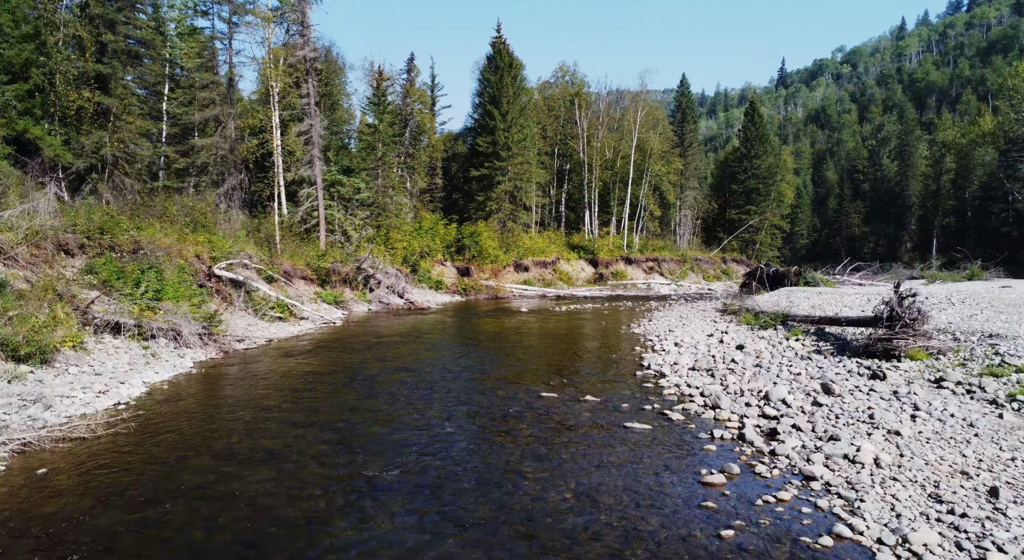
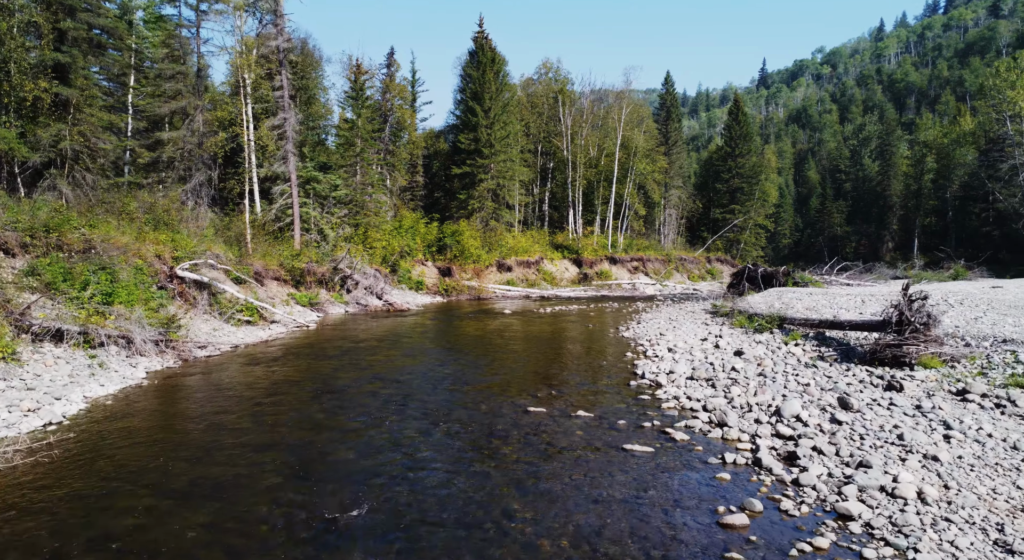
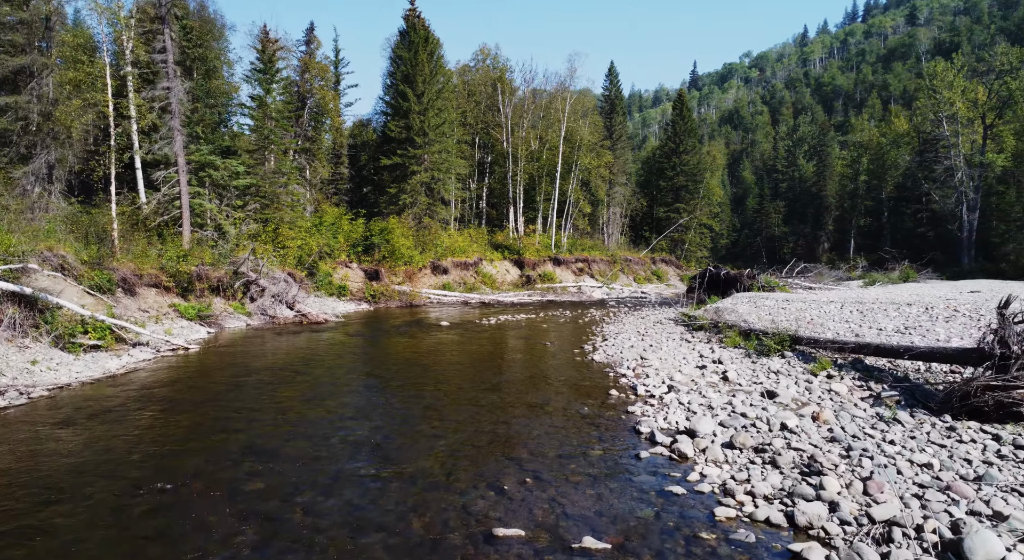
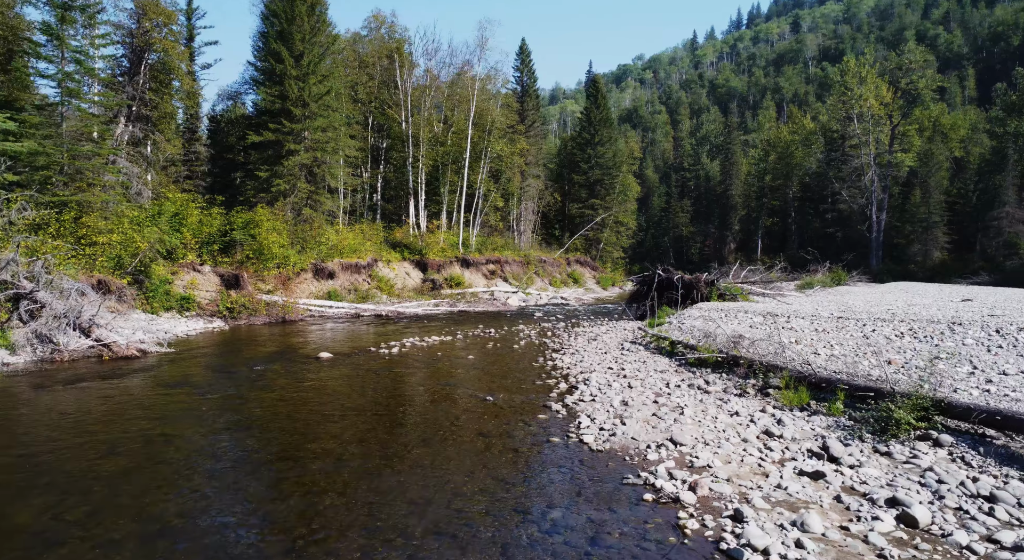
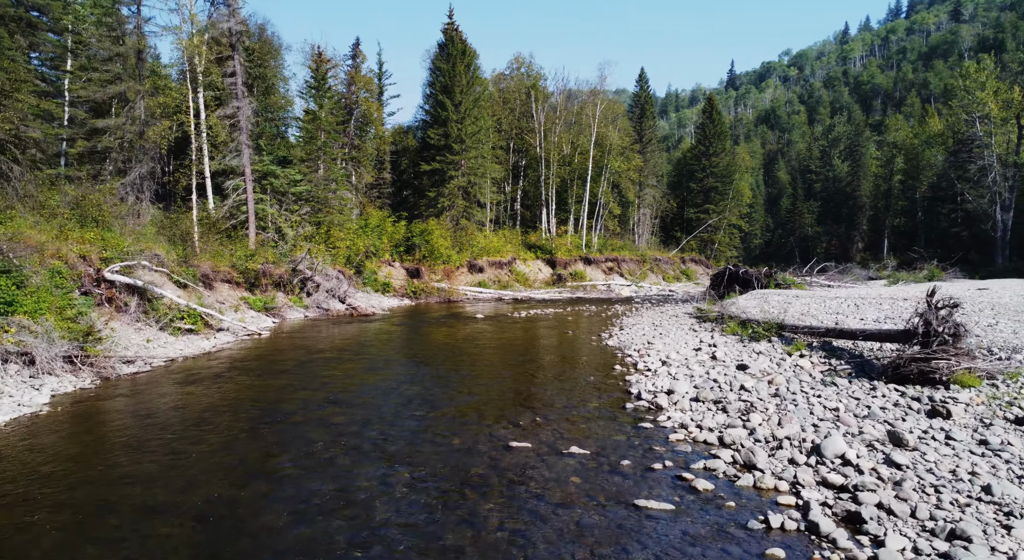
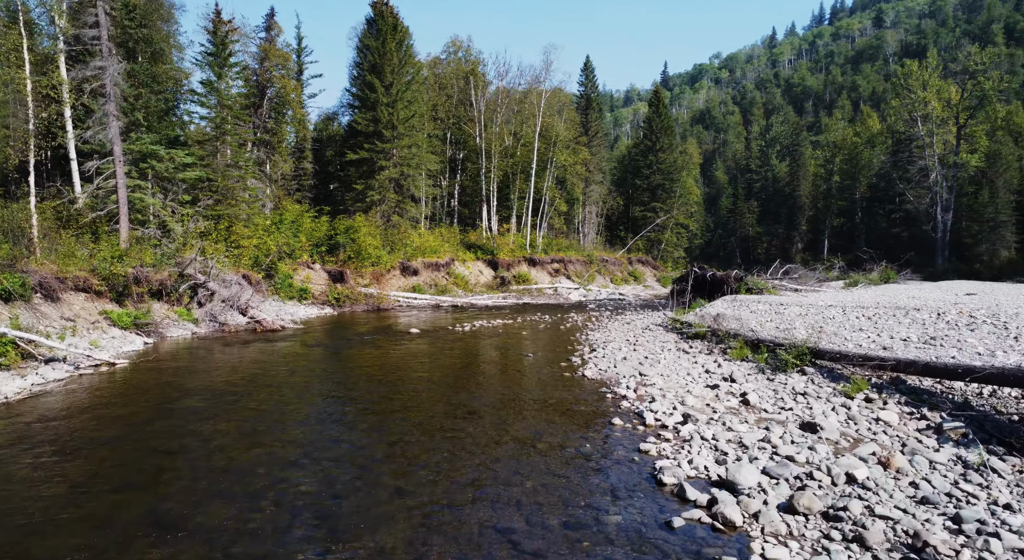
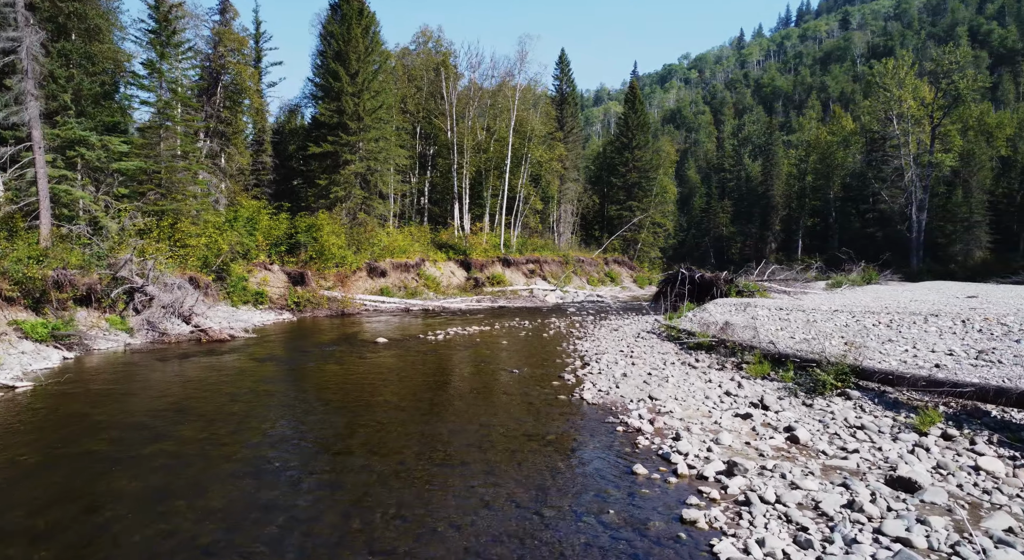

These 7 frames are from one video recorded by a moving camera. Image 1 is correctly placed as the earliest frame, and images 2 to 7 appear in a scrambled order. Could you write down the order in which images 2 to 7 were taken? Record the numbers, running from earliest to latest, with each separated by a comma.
2, 5, 3, 6, 7, 4
